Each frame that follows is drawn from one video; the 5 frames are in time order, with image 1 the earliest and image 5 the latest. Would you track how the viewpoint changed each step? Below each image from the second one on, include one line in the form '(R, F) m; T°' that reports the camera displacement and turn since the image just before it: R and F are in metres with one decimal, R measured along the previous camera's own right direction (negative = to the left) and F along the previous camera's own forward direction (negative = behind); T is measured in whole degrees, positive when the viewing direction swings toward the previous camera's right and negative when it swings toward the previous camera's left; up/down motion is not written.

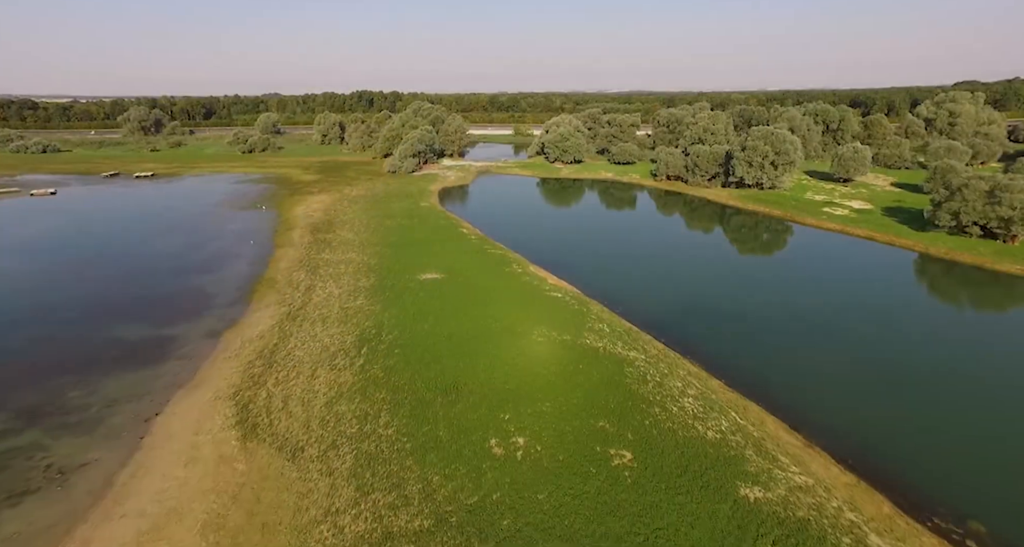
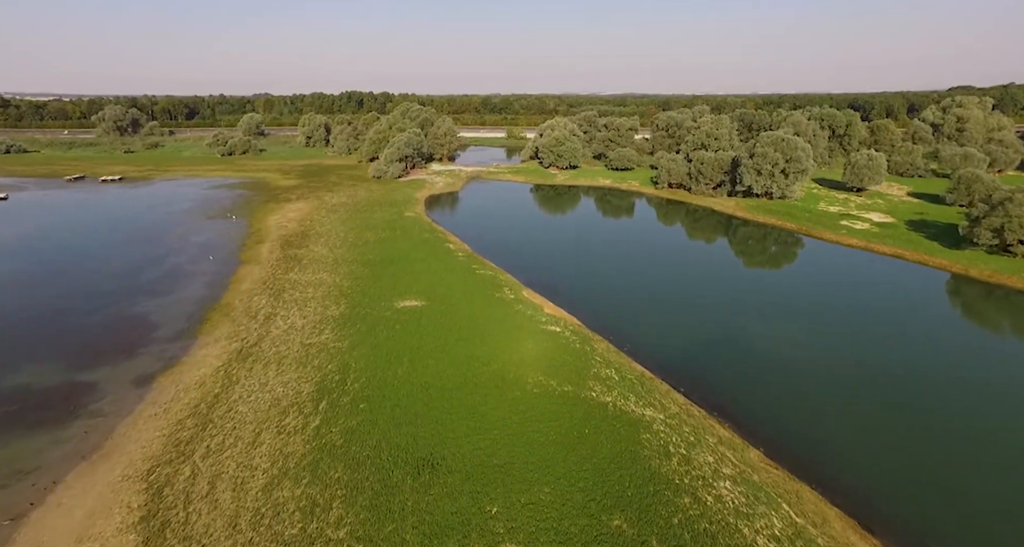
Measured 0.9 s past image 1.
(+0.1, +5.1) m; +1°
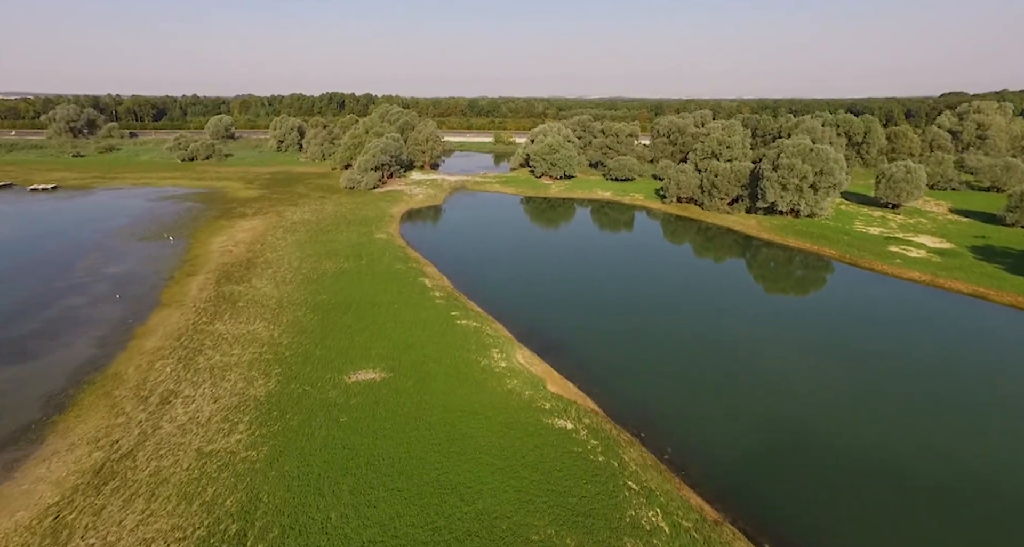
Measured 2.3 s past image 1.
(-0.2, +9.3) m; +1°
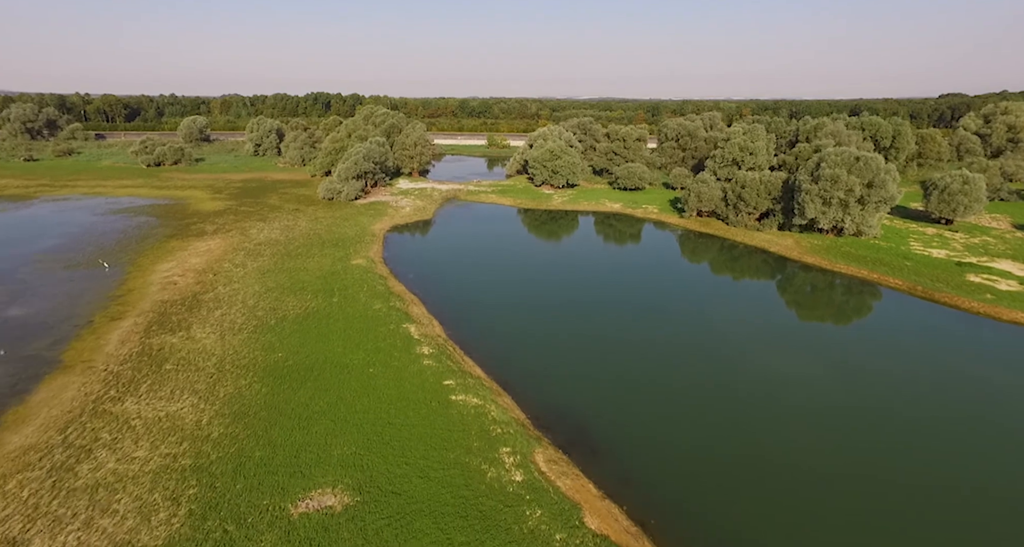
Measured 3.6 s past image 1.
(-1.0, +8.3) m; +1°
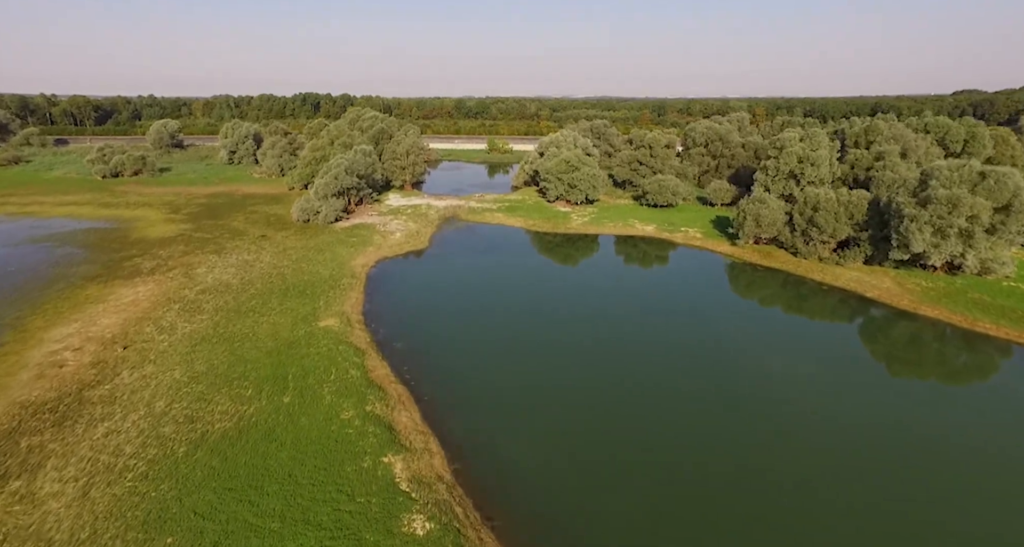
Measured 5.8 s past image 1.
(-1.8, +12.0) m; 0°
